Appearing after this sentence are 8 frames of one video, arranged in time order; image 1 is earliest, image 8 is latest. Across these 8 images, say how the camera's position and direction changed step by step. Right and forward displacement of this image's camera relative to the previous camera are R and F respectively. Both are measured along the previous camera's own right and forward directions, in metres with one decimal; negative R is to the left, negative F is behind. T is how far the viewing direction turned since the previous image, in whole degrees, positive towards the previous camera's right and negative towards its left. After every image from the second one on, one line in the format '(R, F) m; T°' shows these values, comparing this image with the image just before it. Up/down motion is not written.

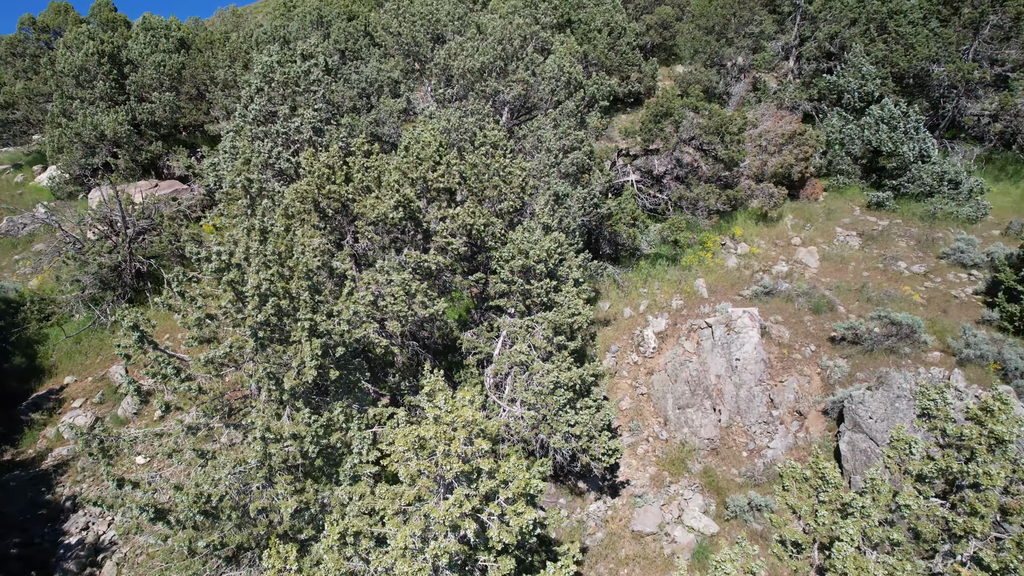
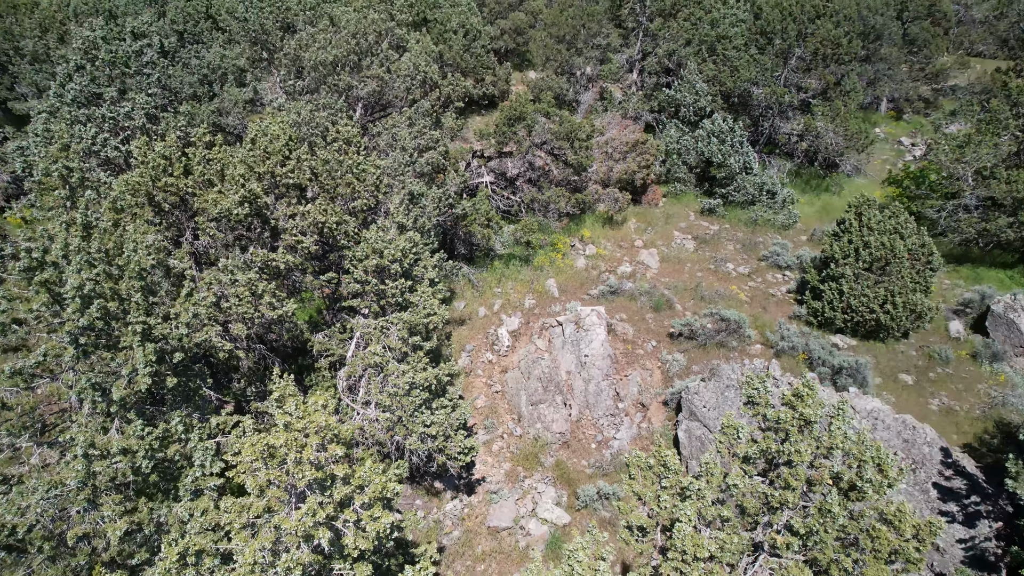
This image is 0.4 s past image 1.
(+1.8, -0.1) m; +9°
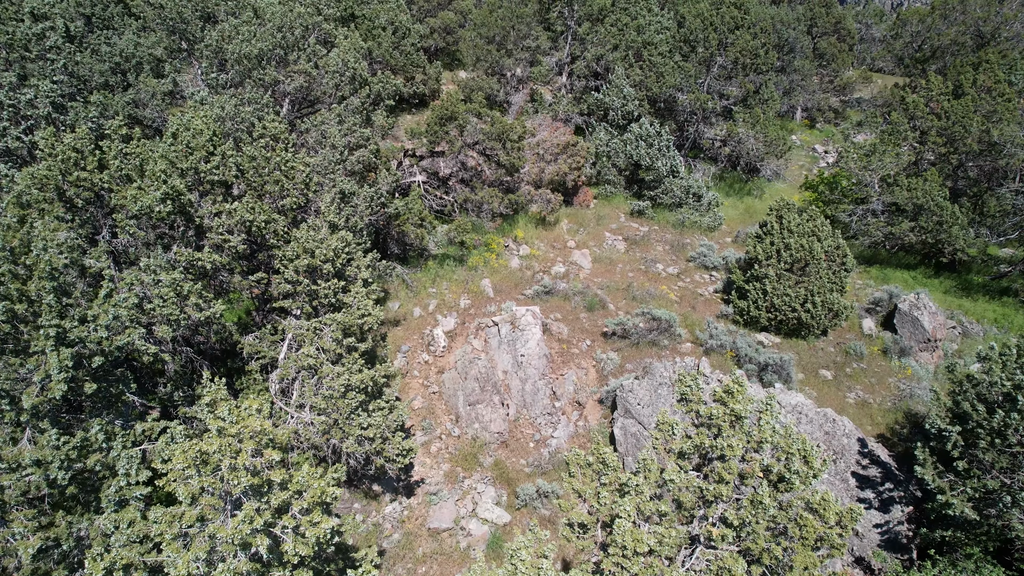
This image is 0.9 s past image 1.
(+0.9, 0.0) m; +4°
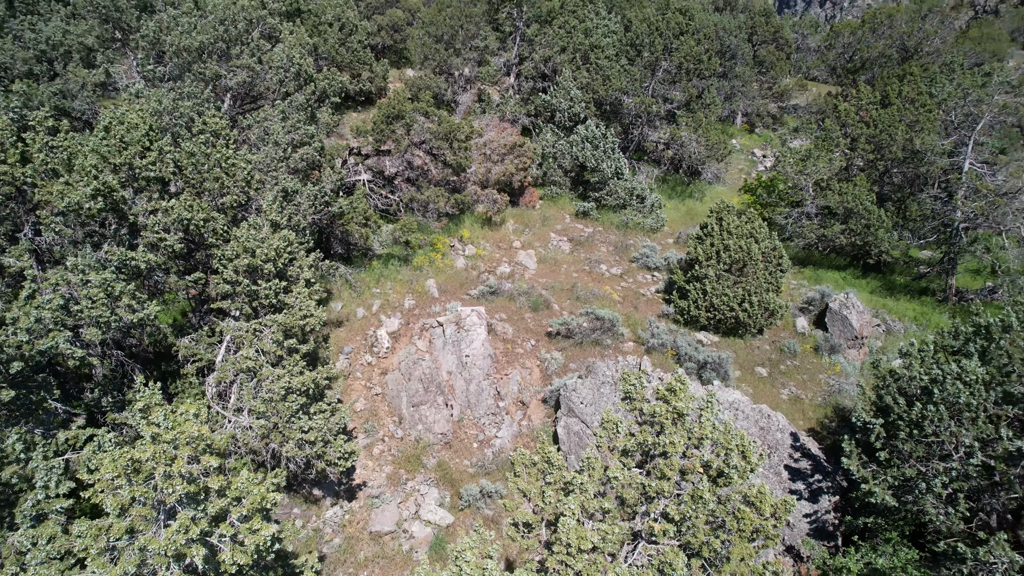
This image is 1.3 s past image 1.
(+0.8, 0.0) m; +3°
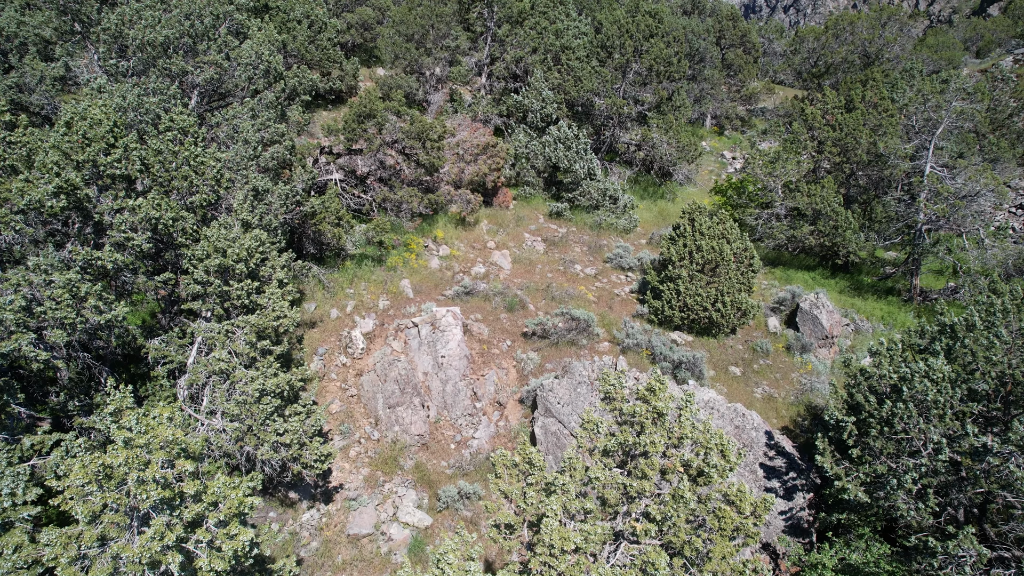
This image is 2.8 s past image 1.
(+0.2, 0.0) m; +2°
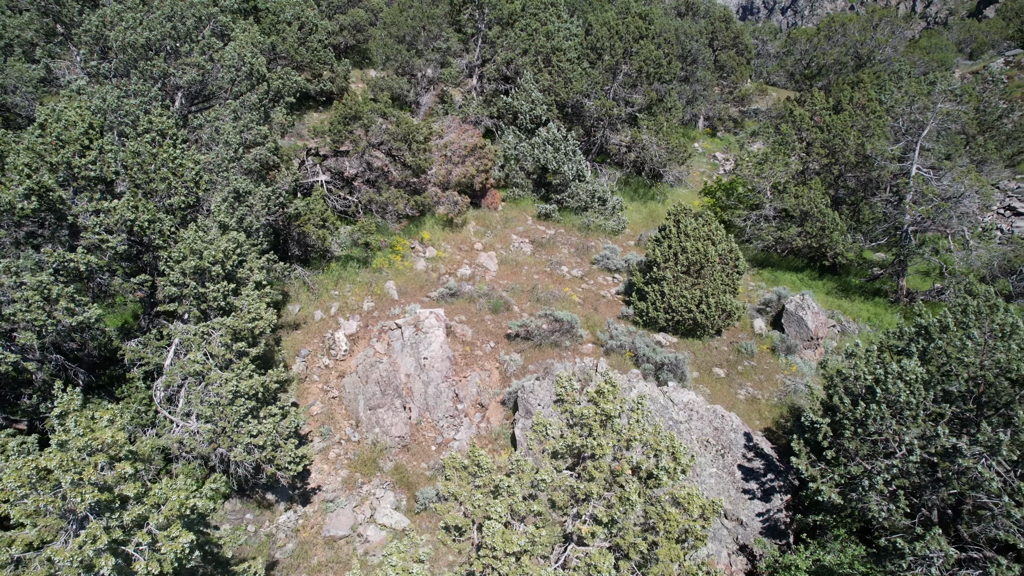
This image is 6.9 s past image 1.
(+0.4, 0.0) m; 0°
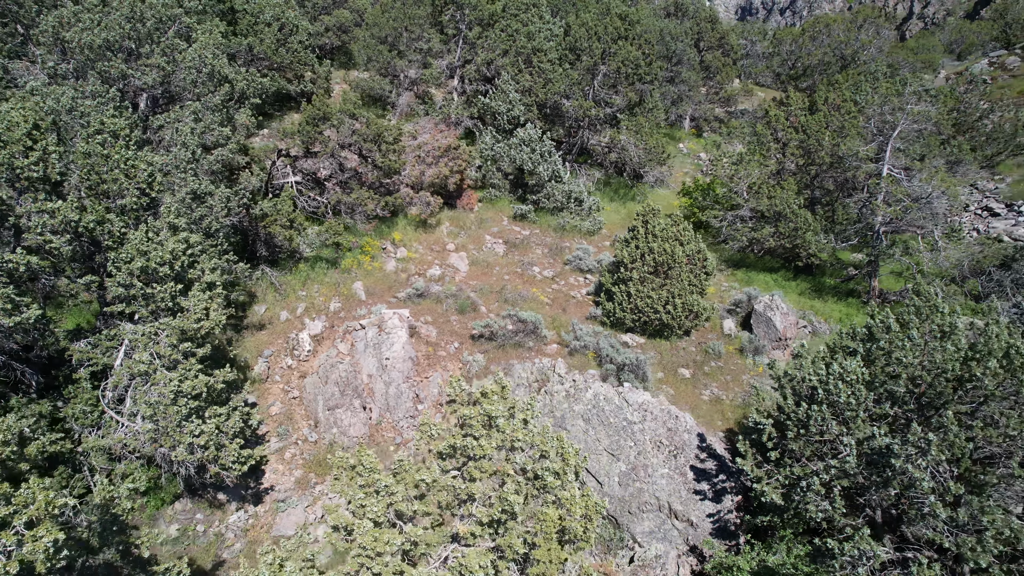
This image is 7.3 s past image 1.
(+0.8, 0.0) m; 0°
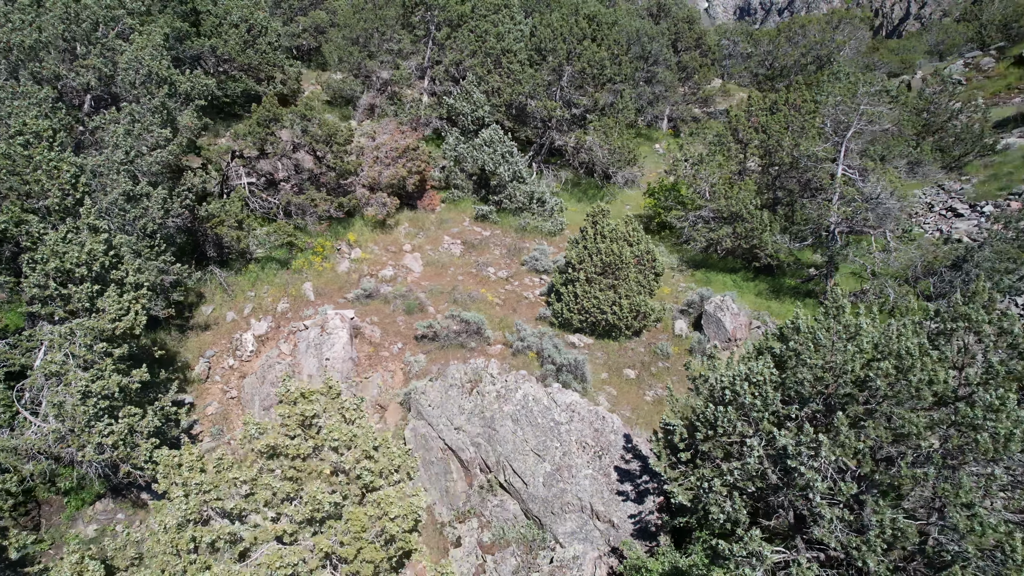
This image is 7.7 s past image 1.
(+1.3, 0.0) m; 0°
